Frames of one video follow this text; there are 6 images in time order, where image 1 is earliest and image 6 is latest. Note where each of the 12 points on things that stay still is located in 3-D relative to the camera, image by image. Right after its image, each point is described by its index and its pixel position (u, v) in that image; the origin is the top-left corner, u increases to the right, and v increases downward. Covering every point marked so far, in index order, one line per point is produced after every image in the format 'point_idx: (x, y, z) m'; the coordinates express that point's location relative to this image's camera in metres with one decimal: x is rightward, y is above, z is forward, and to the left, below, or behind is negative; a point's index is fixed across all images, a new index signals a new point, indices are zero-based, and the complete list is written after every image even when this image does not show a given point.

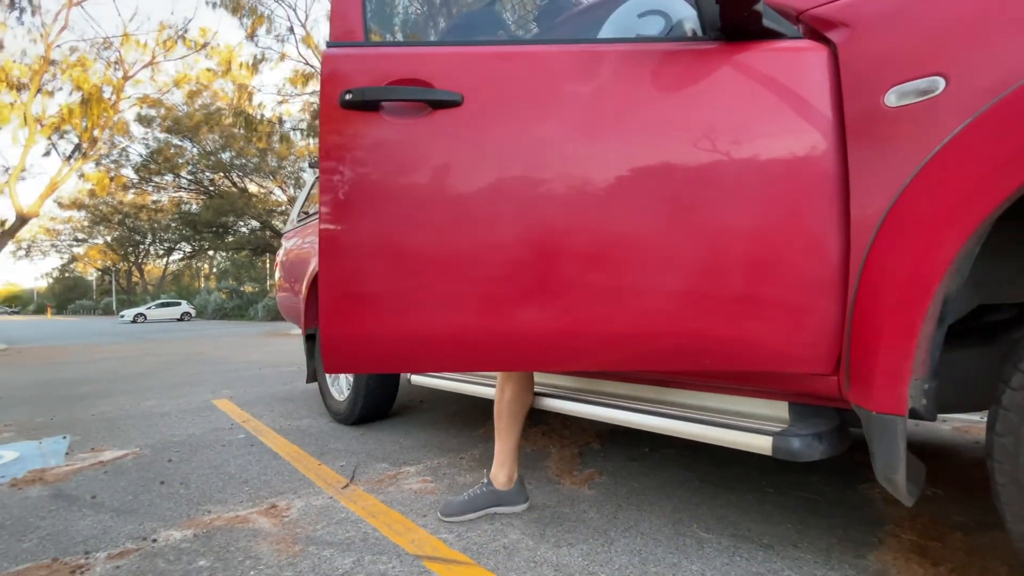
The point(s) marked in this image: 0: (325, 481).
0: (-0.9, -1.0, +2.4) m
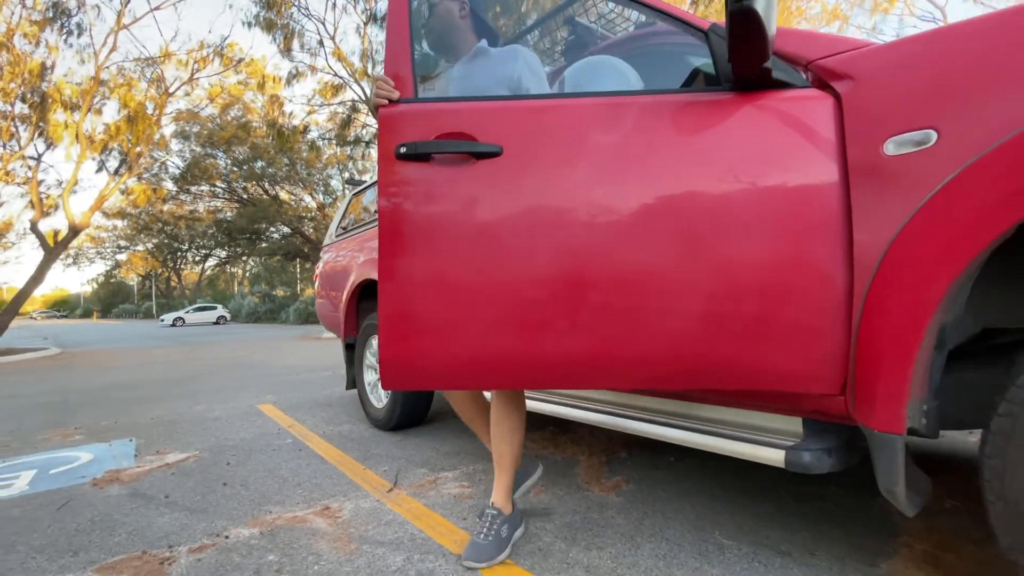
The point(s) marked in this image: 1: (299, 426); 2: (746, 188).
0: (-0.8, -1.1, +2.6) m
1: (-1.8, -1.2, +4.1) m
2: (+0.7, +0.3, +1.5) m
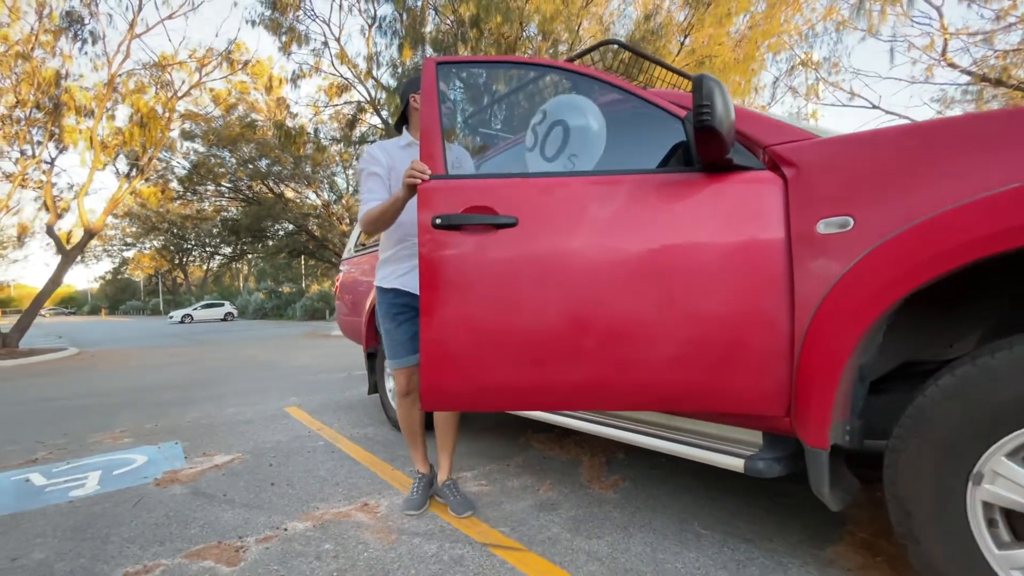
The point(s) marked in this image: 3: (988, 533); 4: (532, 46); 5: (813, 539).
0: (-0.7, -1.2, +3.0) m
1: (-1.8, -1.3, +4.5) m
2: (+0.8, +0.1, +1.8) m
3: (+1.3, -0.7, +1.3) m
4: (+0.5, +5.7, +11.1) m
5: (+1.3, -1.1, +2.1) m
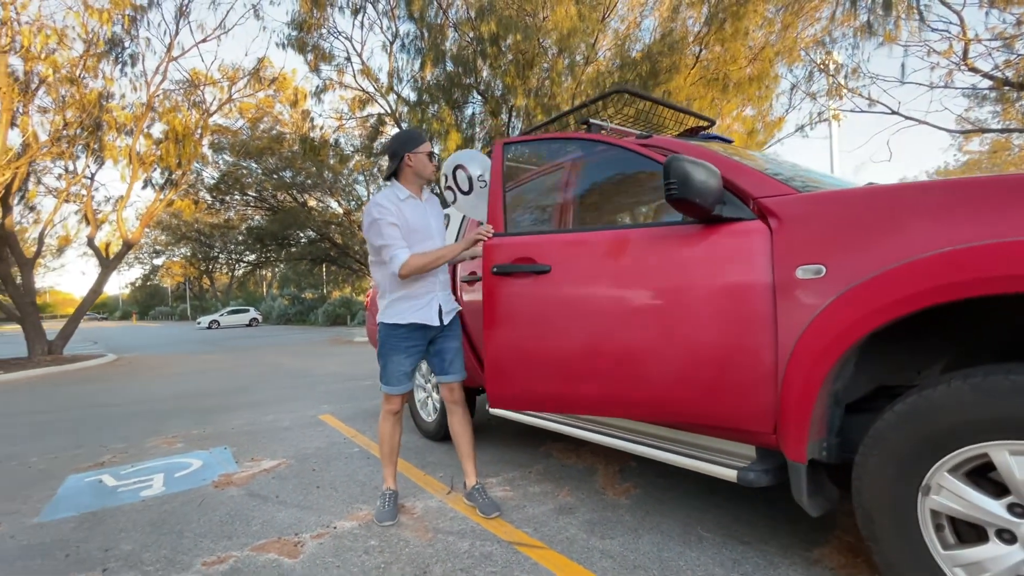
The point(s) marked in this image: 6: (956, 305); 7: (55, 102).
0: (-0.6, -1.4, +3.4) m
1: (-1.5, -1.5, +4.9) m
2: (+0.8, 0.0, +2.1) m
3: (+1.4, -0.8, +1.6) m
4: (+0.9, +5.5, +11.4) m
5: (+1.4, -1.2, +2.3) m
6: (+1.6, -0.1, +1.7) m
7: (-12.9, +5.3, +13.4) m
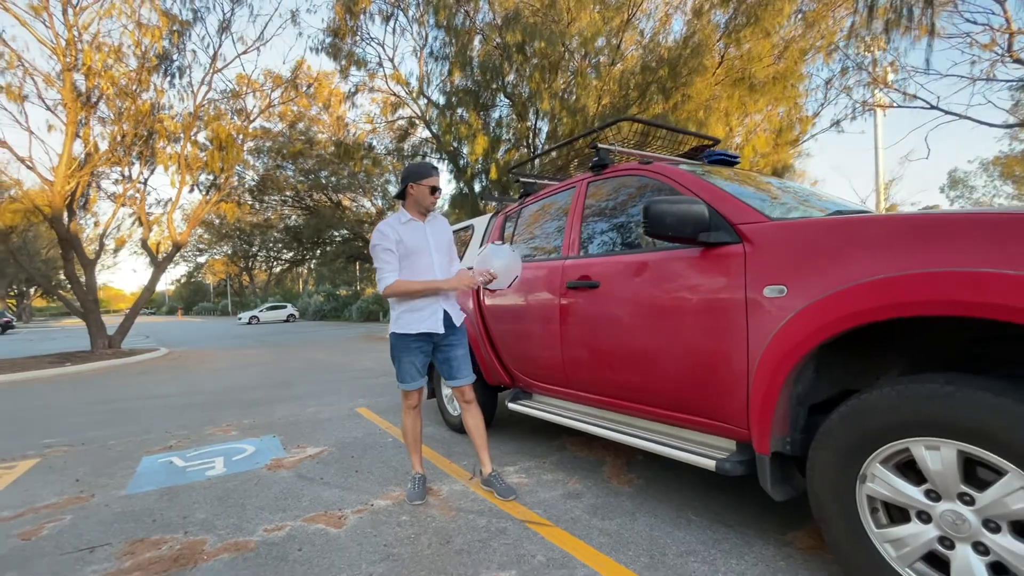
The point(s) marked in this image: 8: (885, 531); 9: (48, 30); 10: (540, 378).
0: (-0.4, -1.5, +3.8) m
1: (-1.3, -1.6, +5.4) m
2: (+0.9, -0.1, +2.4) m
3: (+1.4, -0.9, +1.9) m
4: (+1.5, +5.5, +11.7) m
5: (+1.5, -1.3, +2.6) m
6: (+1.6, -0.1, +2.0) m
7: (-12.1, +5.3, +14.5) m
8: (+1.4, -0.9, +1.8) m
9: (-11.7, +6.5, +12.0) m
10: (+0.2, -0.7, +3.8) m
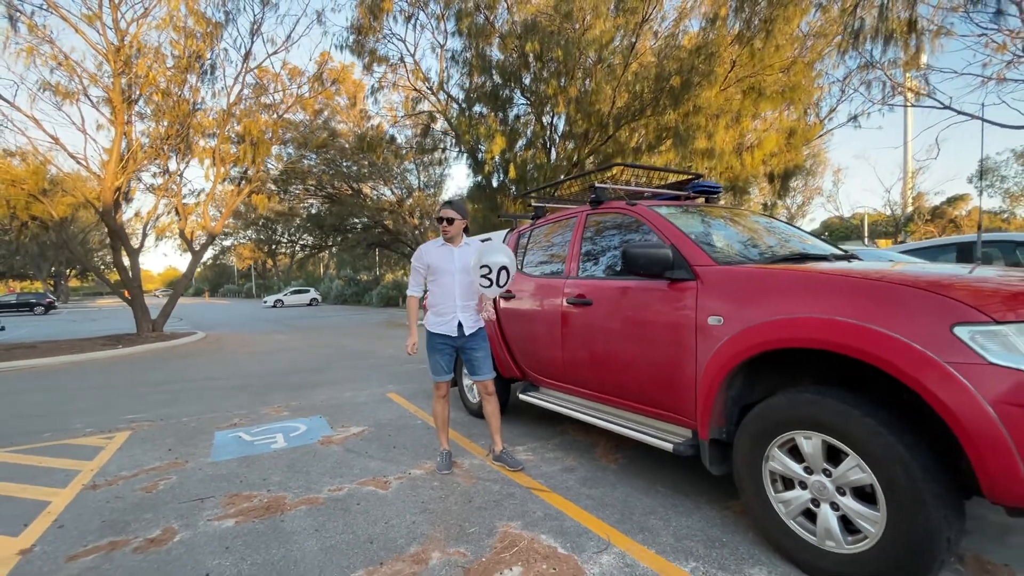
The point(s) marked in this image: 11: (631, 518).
0: (-0.3, -1.6, +4.6) m
1: (-1.2, -1.6, +6.3) m
2: (+0.9, -0.3, +3.2) m
3: (+1.4, -1.1, +2.6) m
4: (+1.9, +5.6, +12.2) m
5: (+1.5, -1.5, +3.4) m
6: (+1.6, -0.3, +2.7) m
7: (-11.6, +5.6, +15.6) m
8: (+1.4, -1.1, +2.6) m
9: (-11.2, +6.8, +13.0) m
10: (+0.3, -0.8, +4.6) m
11: (+0.8, -1.5, +3.2) m
